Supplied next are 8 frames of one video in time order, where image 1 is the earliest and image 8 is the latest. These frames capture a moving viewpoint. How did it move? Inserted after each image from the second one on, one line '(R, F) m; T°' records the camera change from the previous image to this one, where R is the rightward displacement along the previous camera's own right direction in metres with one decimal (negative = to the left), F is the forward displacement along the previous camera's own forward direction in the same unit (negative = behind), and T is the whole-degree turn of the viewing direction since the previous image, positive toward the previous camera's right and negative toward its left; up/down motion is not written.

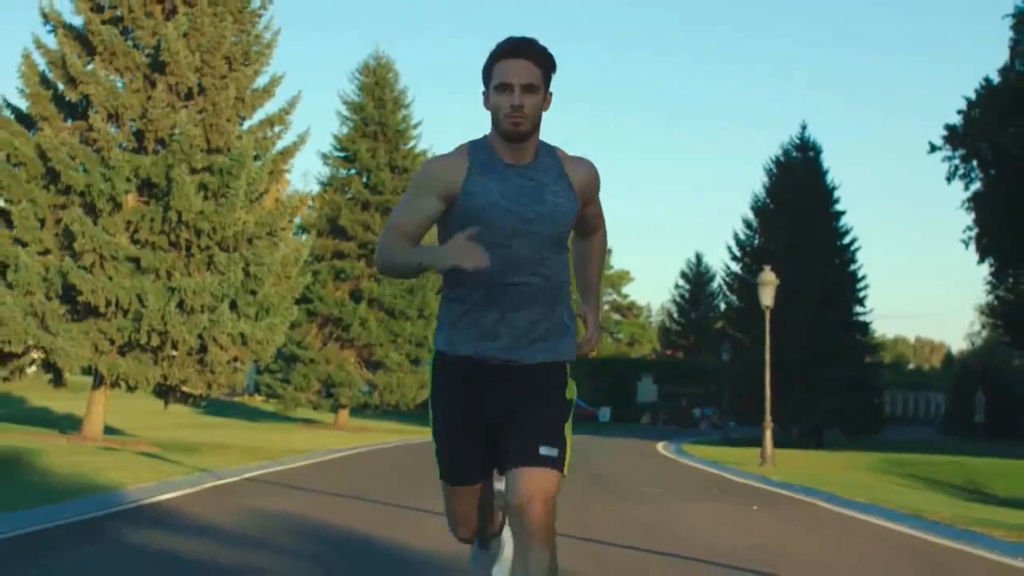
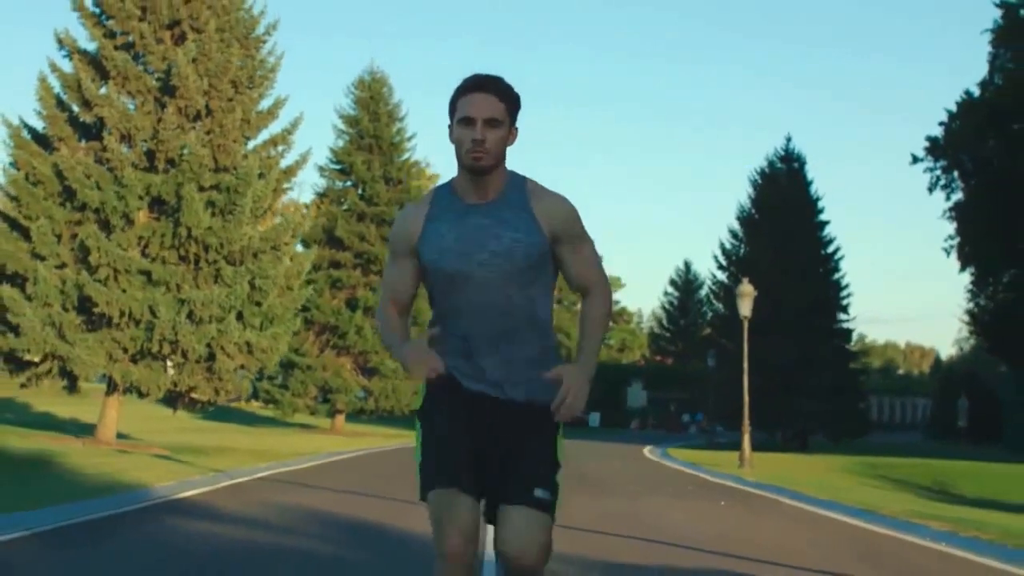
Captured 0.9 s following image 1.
(0.0, -1.6) m; 0°
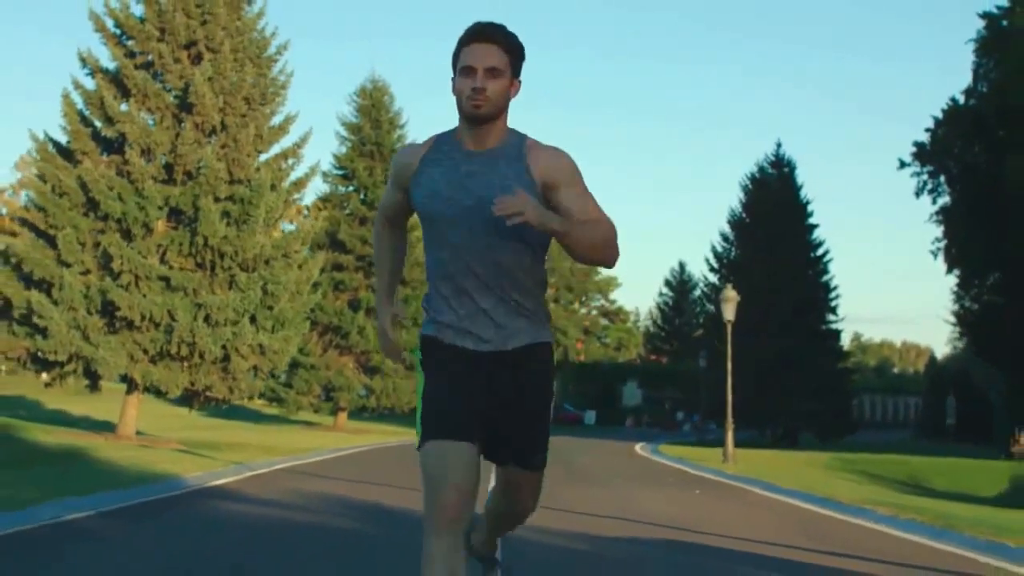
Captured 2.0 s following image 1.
(0.0, -1.9) m; 0°
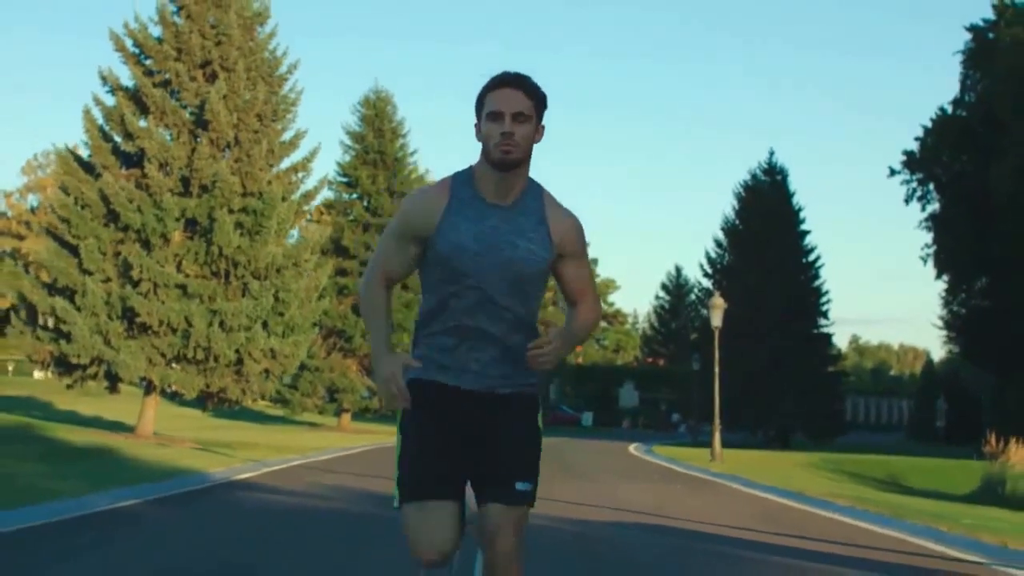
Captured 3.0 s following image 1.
(0.0, -1.7) m; 0°
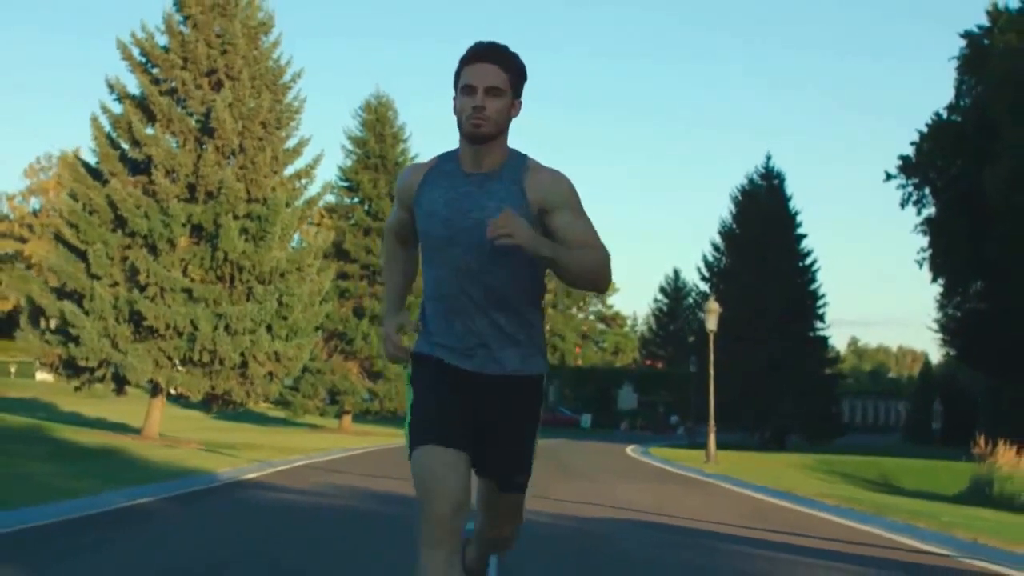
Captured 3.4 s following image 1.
(0.0, -0.7) m; 0°
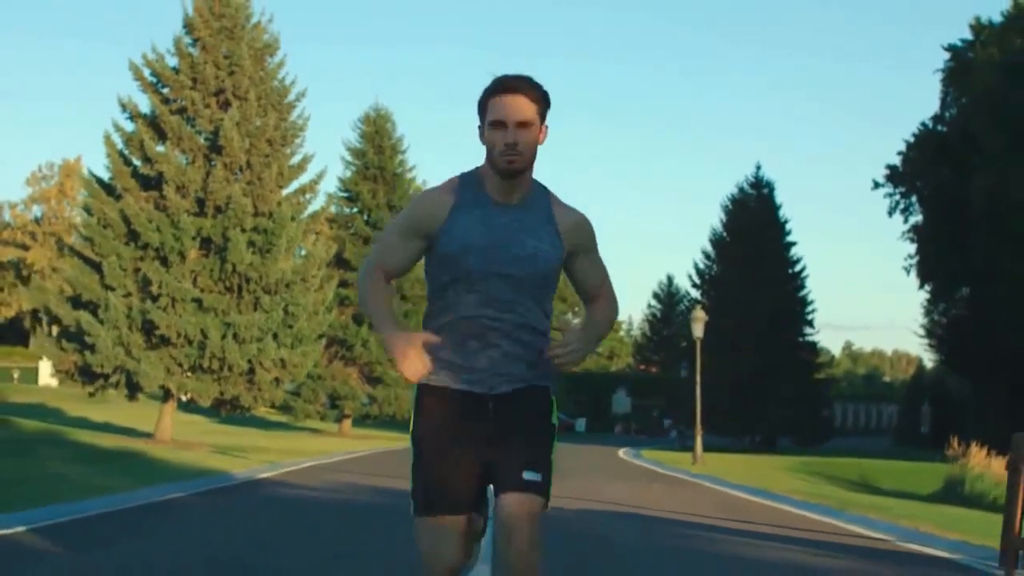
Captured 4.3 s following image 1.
(0.0, -1.6) m; 0°
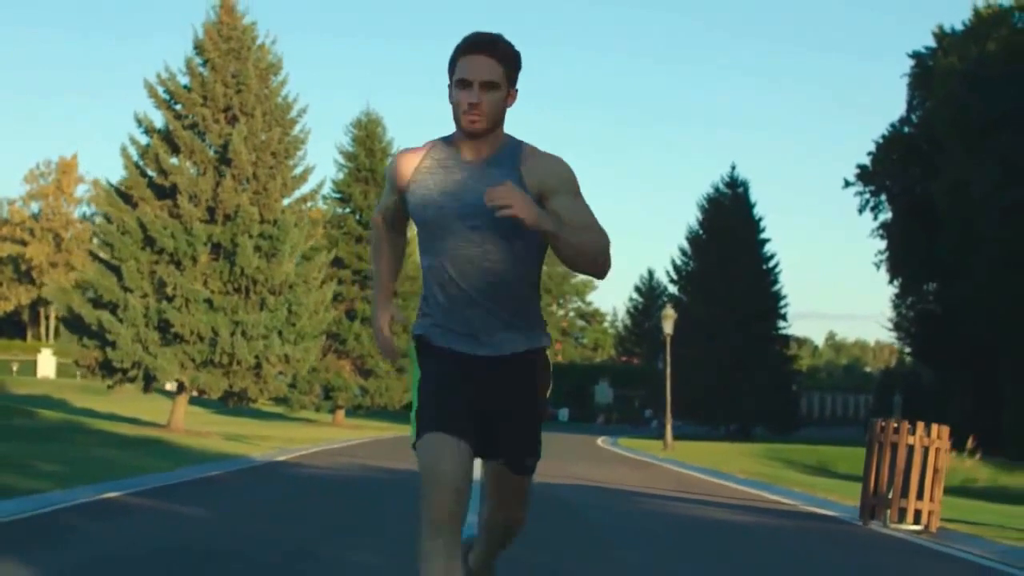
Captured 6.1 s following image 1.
(0.0, -3.2) m; +1°
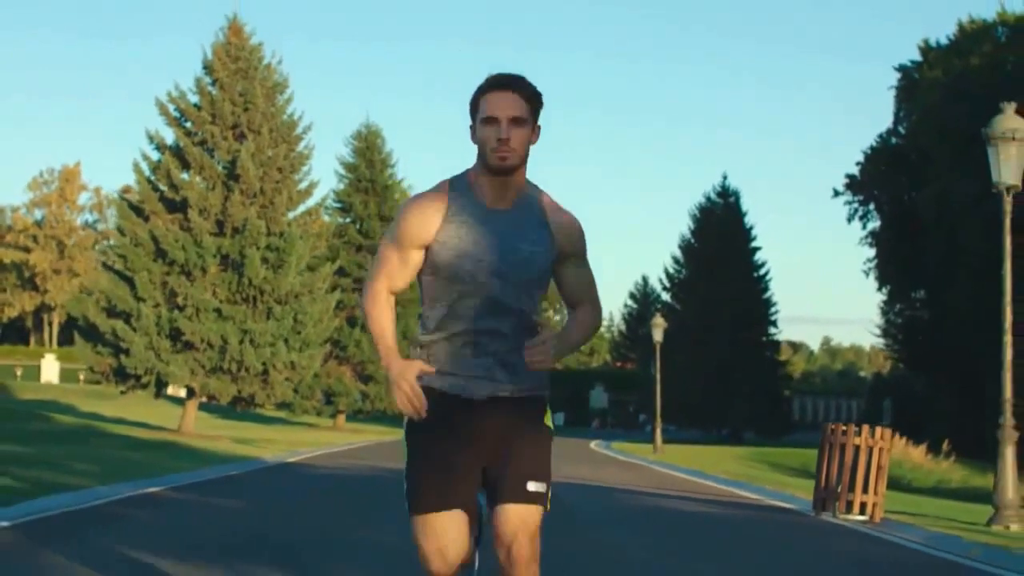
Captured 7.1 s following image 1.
(0.0, -1.8) m; 0°
